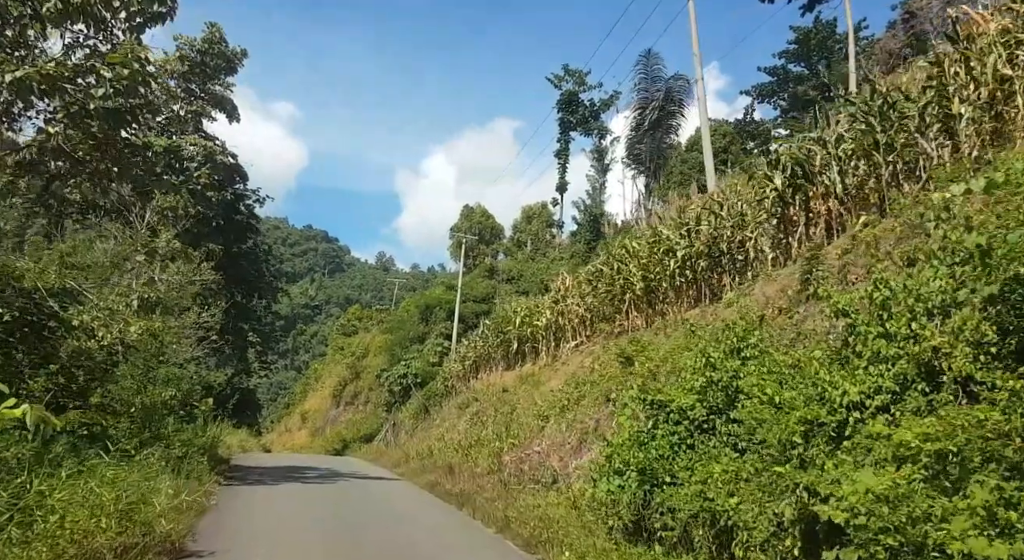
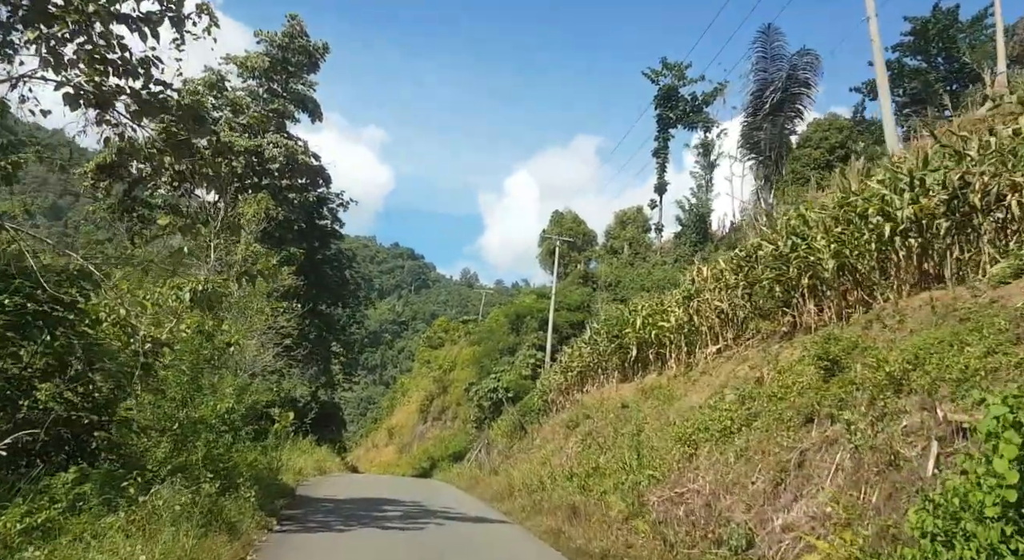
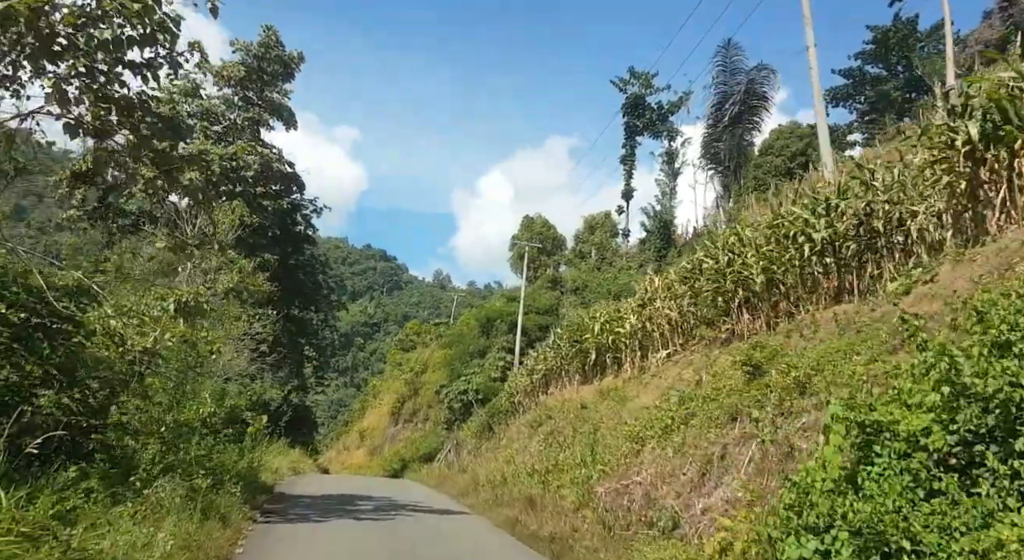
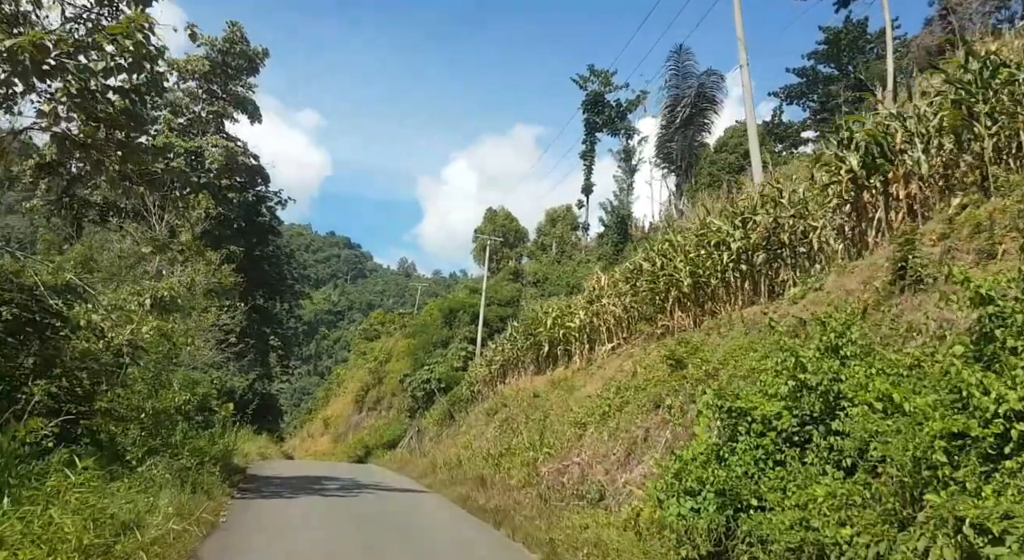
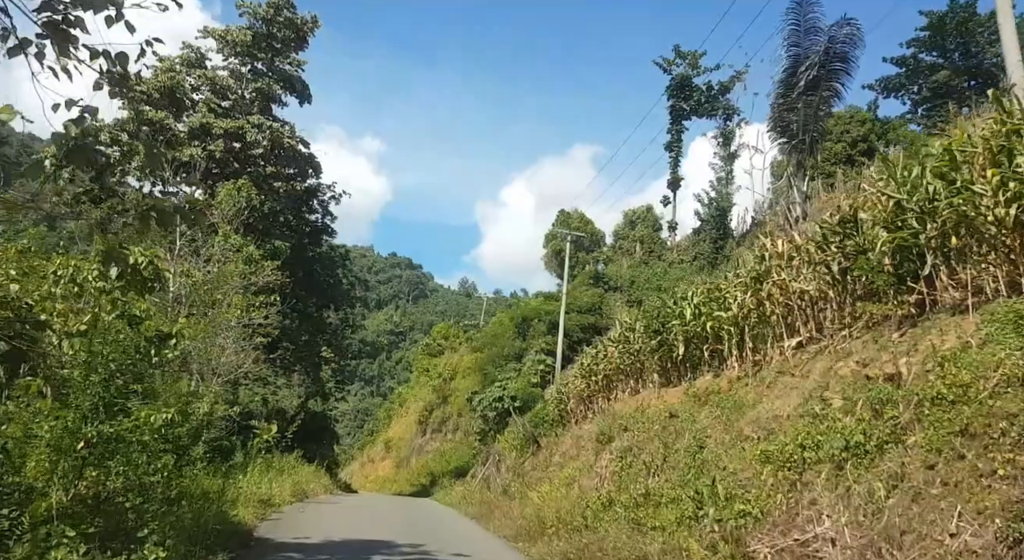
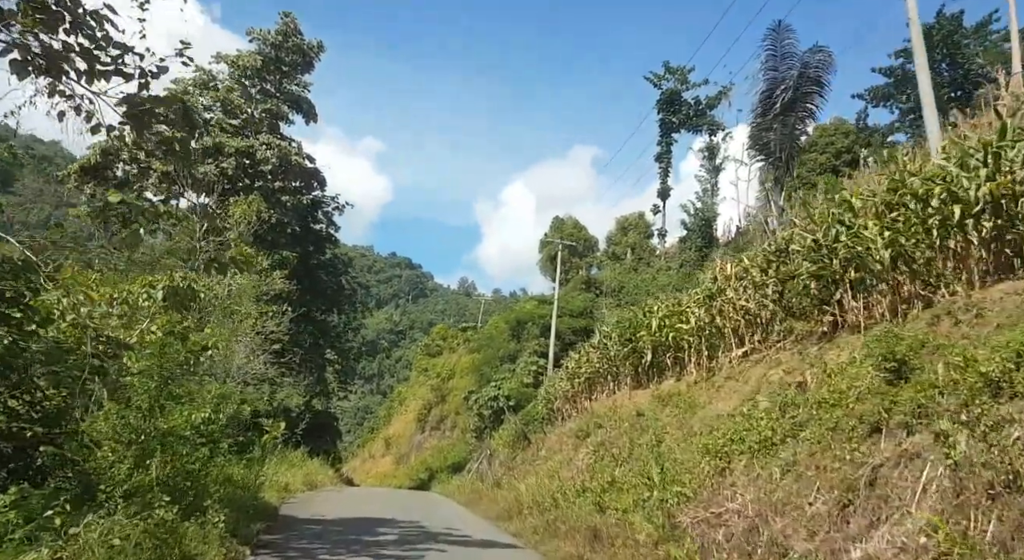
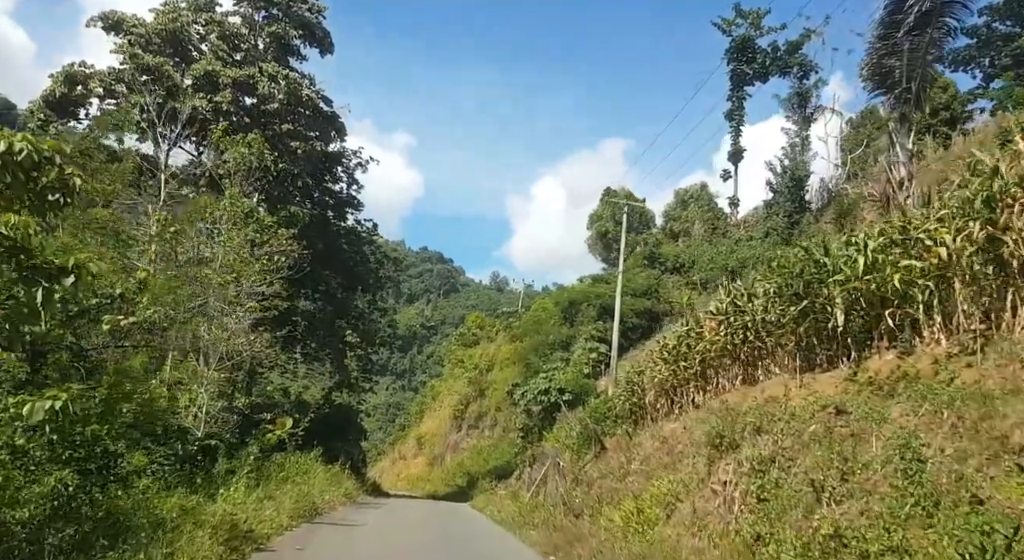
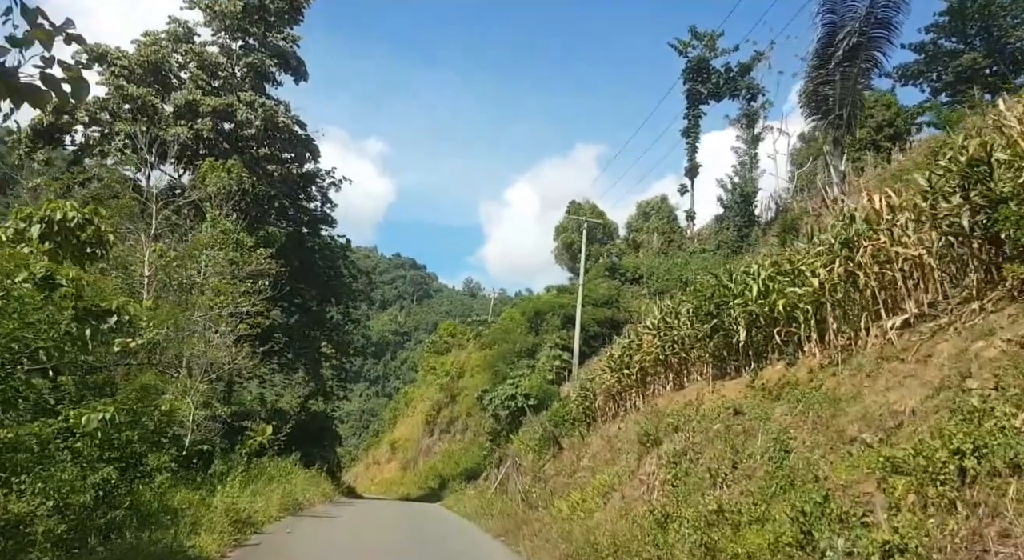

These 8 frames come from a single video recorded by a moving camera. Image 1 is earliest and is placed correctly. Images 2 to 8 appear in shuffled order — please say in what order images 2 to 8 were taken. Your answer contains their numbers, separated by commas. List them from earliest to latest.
4, 3, 2, 6, 5, 8, 7
